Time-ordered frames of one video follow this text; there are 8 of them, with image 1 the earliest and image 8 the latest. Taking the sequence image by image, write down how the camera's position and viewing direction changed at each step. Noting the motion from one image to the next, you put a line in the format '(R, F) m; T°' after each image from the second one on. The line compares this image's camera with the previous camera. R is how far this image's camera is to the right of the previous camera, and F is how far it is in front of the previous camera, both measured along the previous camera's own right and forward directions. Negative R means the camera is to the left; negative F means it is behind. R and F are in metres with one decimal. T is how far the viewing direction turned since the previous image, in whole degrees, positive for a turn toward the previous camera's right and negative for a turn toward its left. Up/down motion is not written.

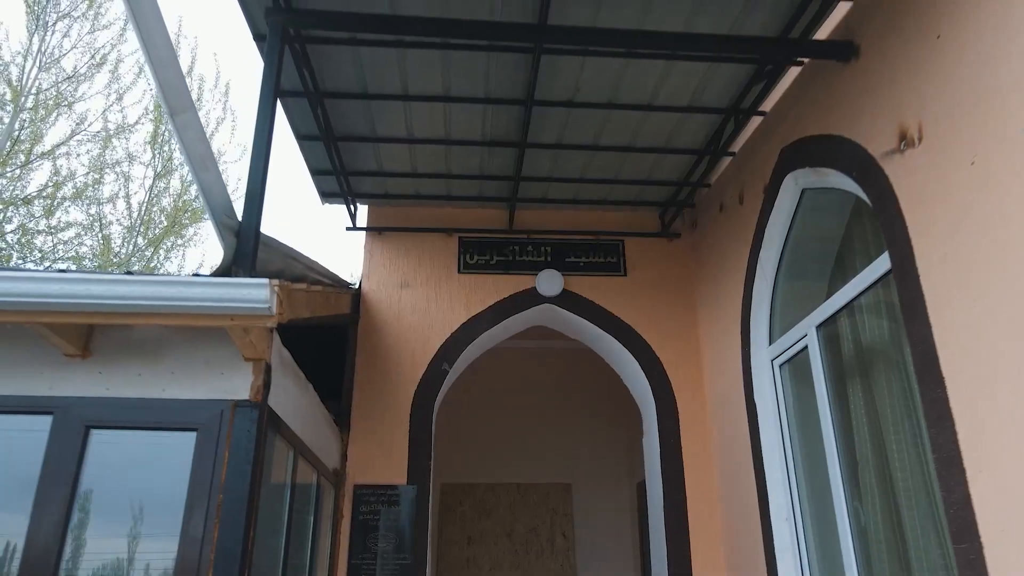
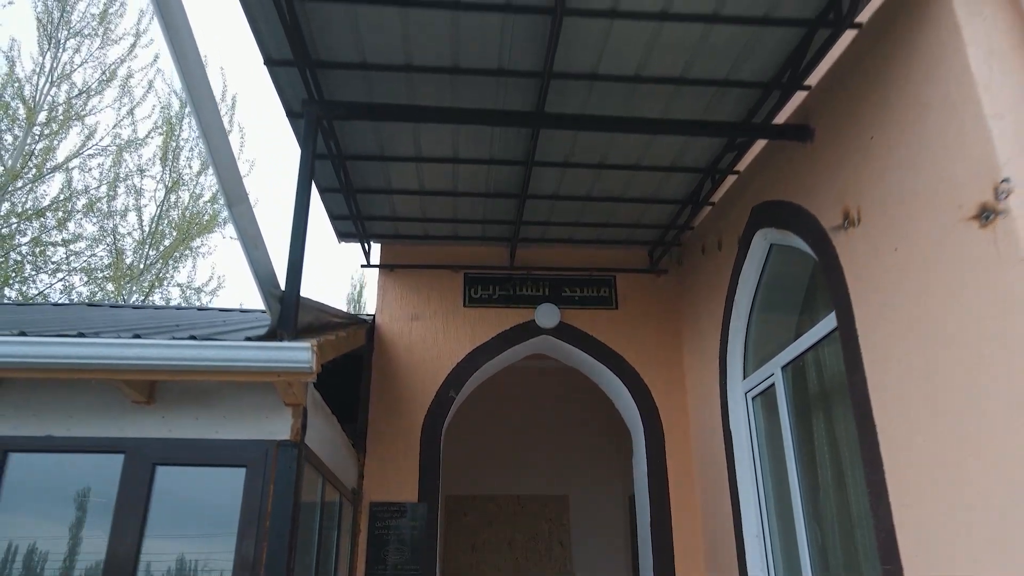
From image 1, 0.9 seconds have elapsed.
(0.0, -0.5) m; 0°
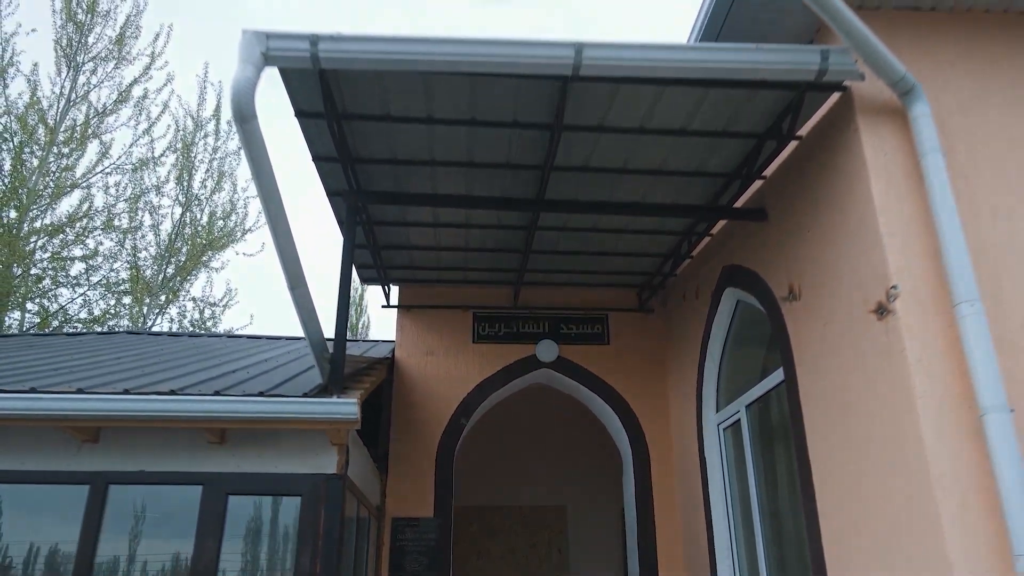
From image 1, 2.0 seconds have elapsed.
(0.0, -0.7) m; 0°
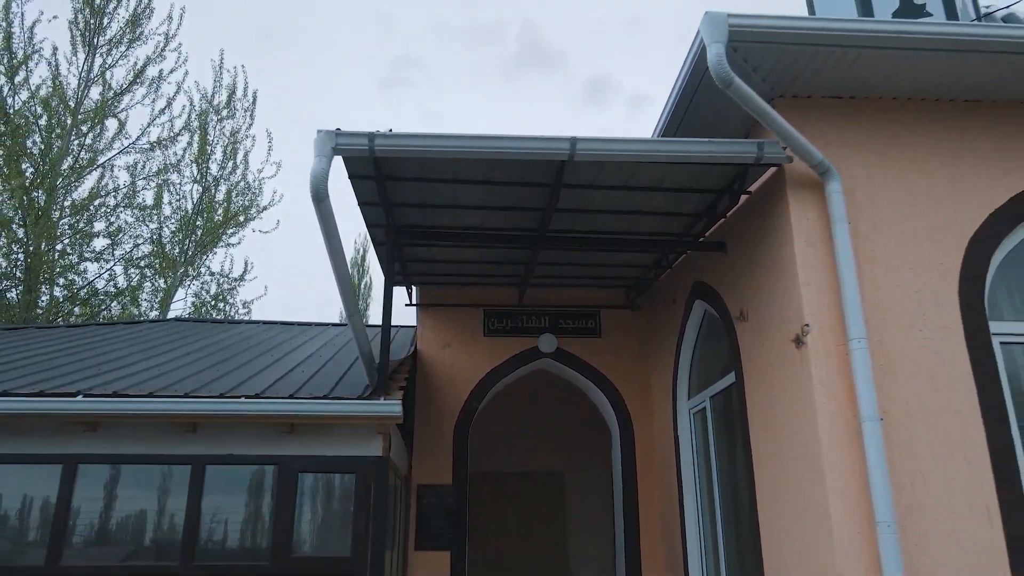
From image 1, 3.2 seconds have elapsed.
(-0.1, -1.0) m; 0°
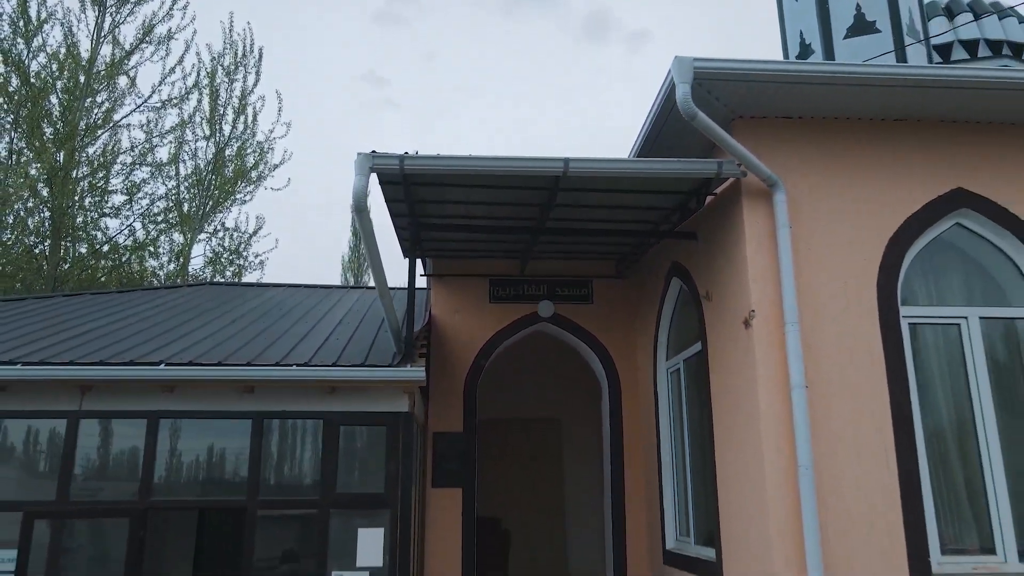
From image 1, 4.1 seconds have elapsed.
(0.0, -0.9) m; 0°
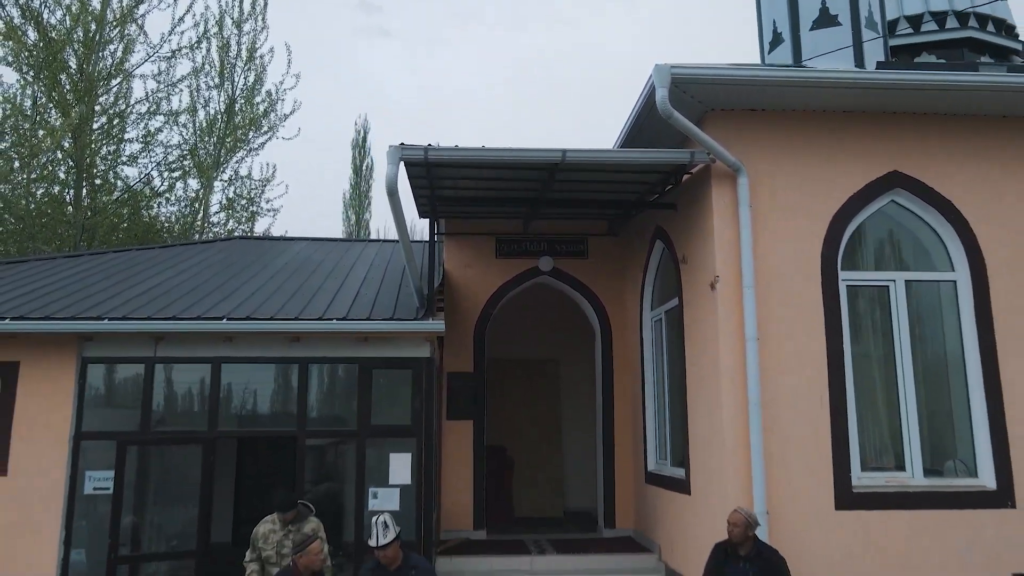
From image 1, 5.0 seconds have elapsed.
(0.0, -1.0) m; 0°
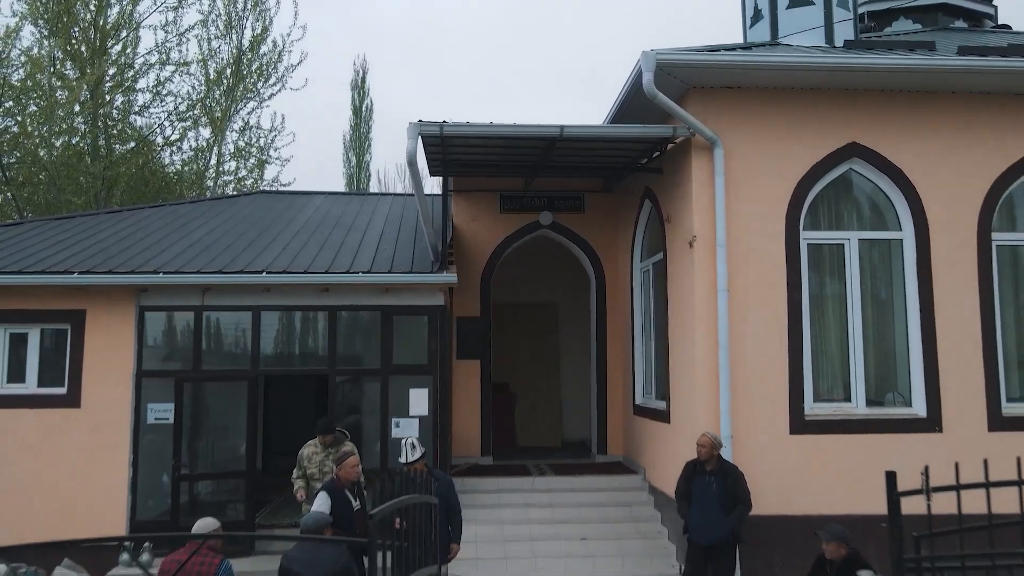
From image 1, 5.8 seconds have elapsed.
(0.0, -0.9) m; 0°
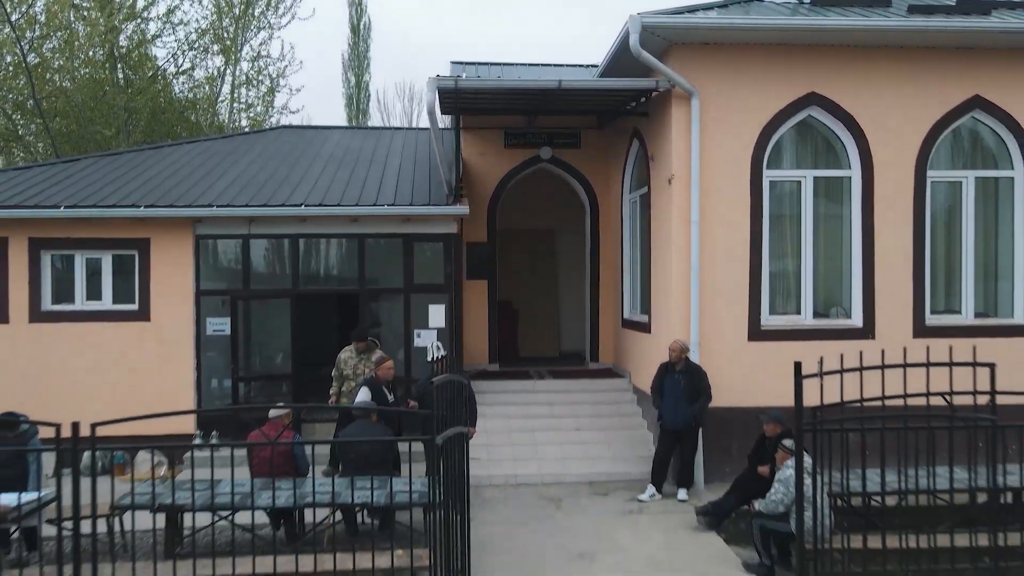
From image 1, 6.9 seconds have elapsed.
(0.0, -1.3) m; 0°
